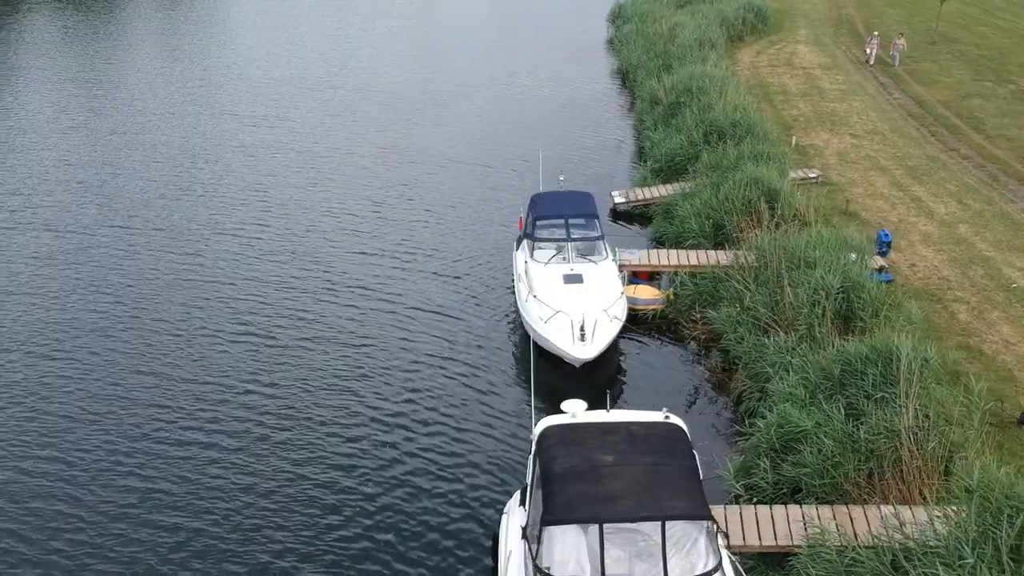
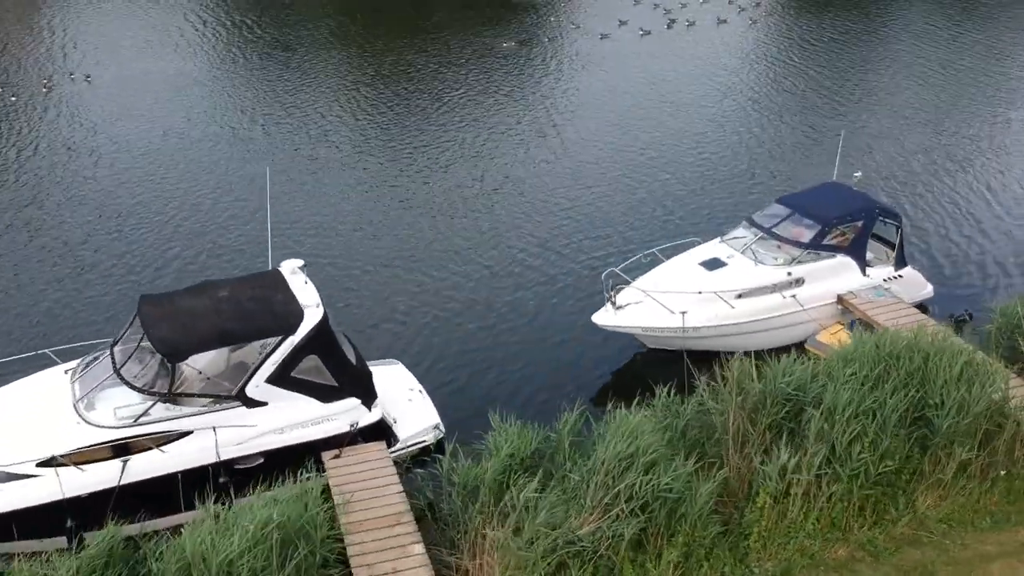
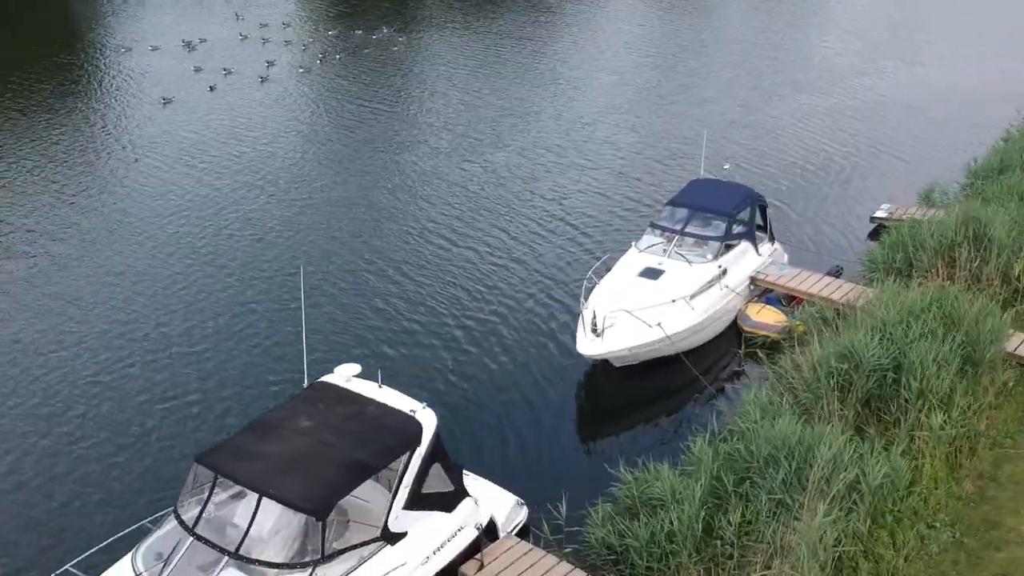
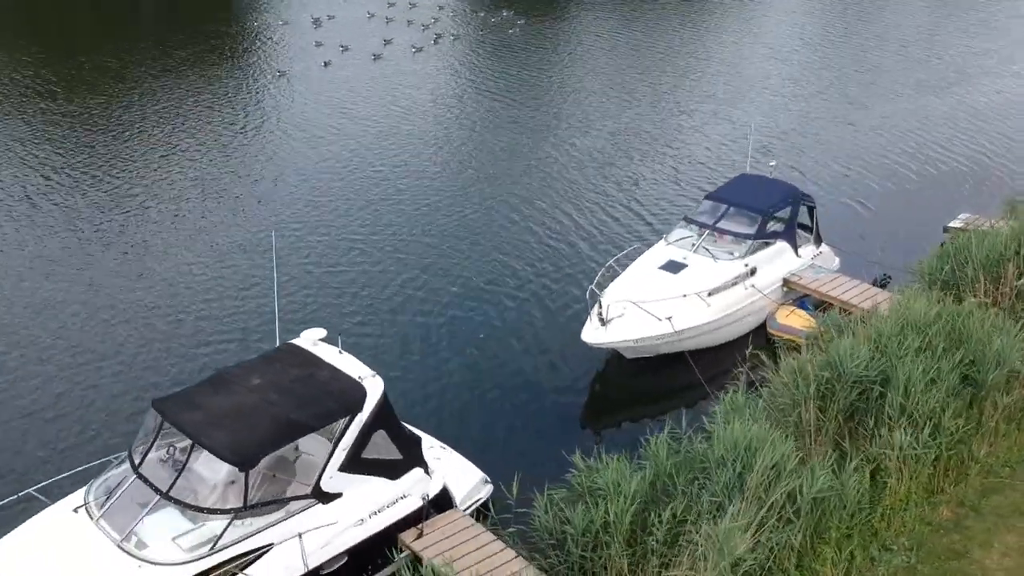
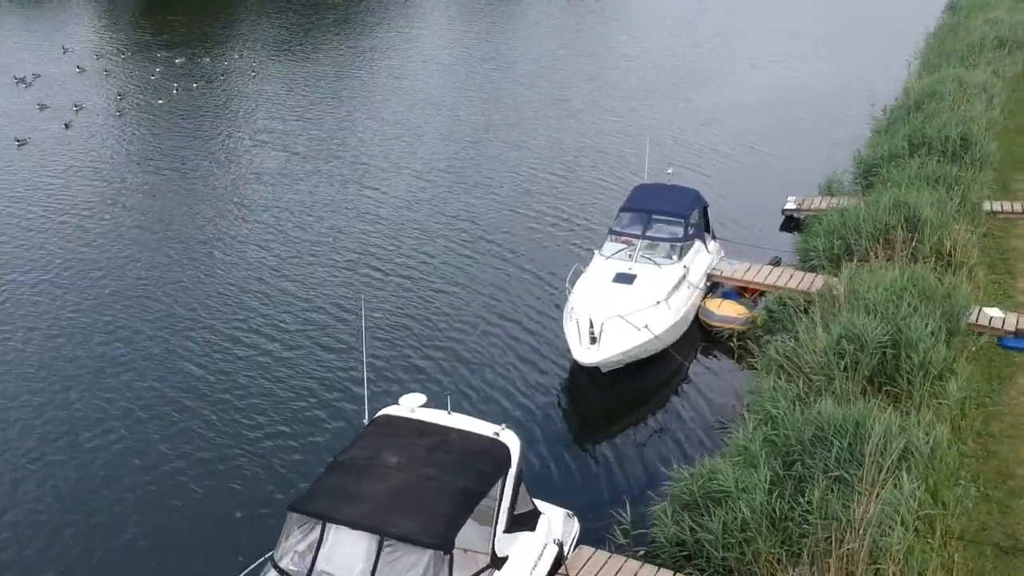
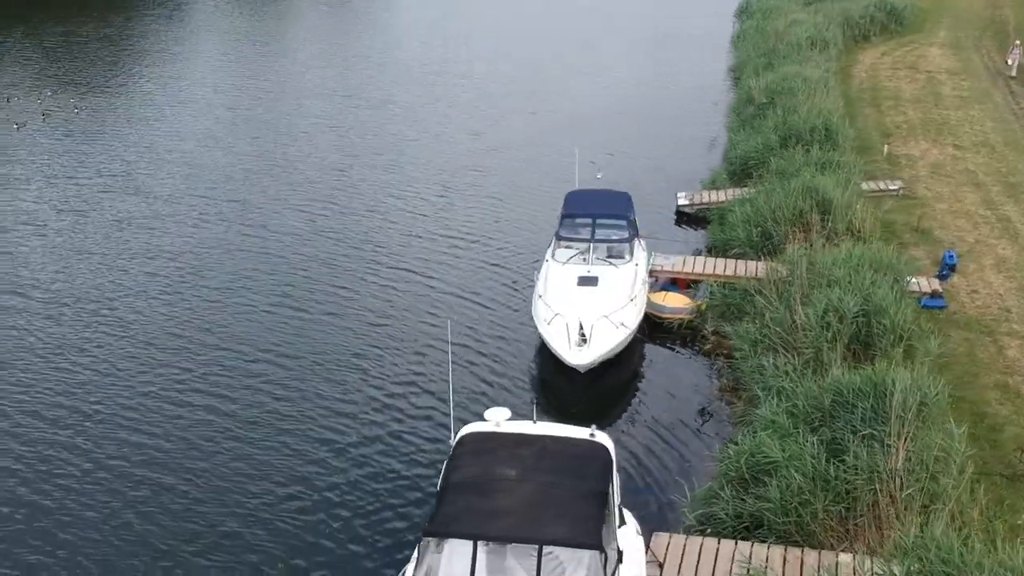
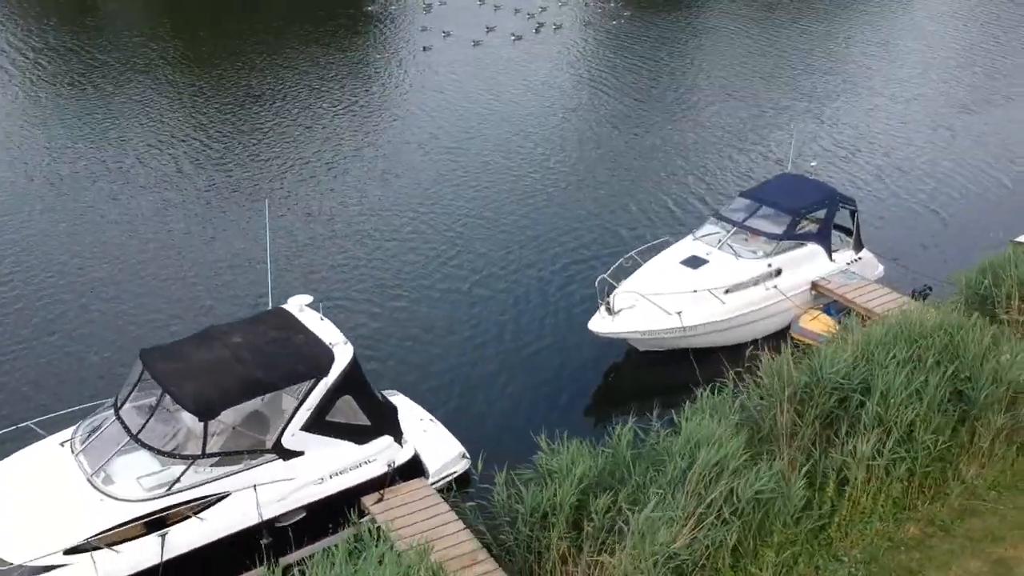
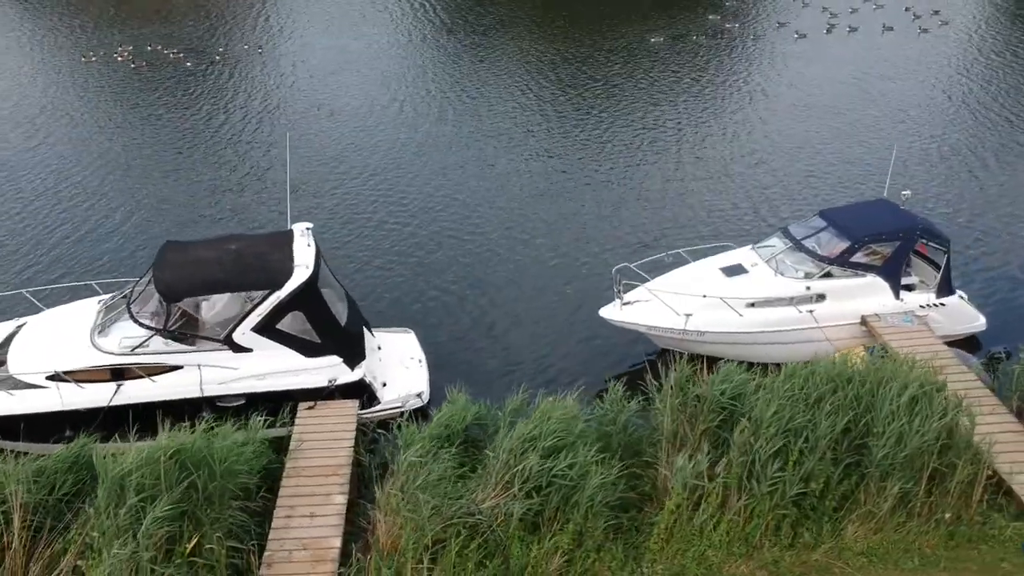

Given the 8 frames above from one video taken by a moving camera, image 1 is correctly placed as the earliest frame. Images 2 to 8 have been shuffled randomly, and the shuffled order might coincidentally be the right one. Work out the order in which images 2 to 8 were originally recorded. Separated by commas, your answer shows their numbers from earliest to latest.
6, 5, 3, 4, 7, 2, 8
